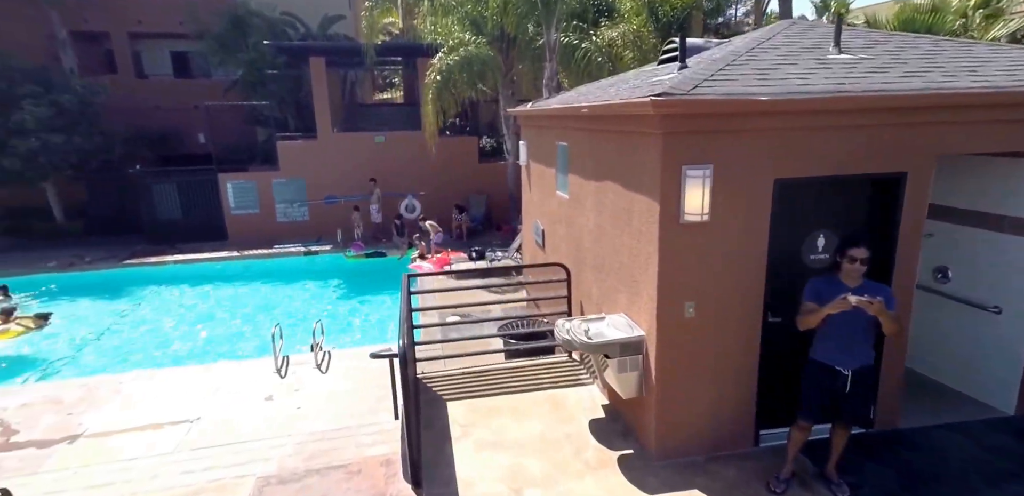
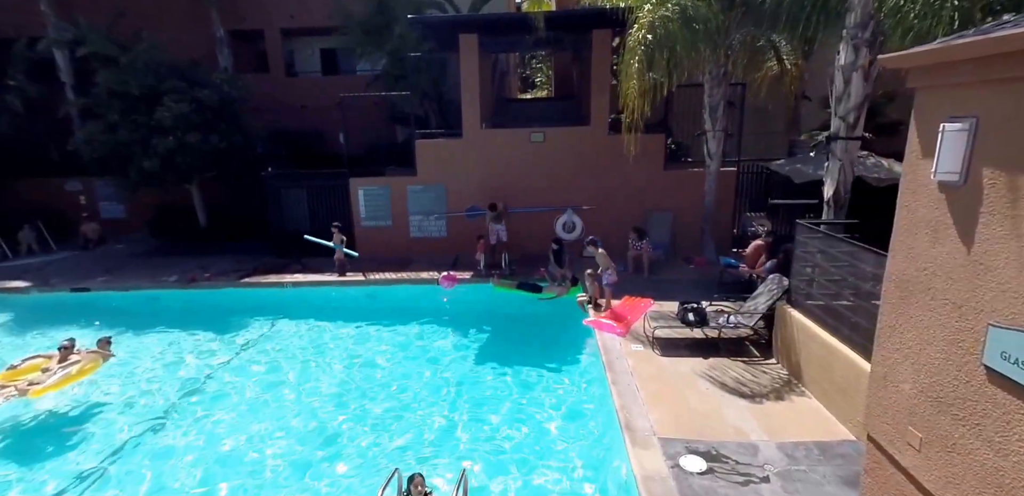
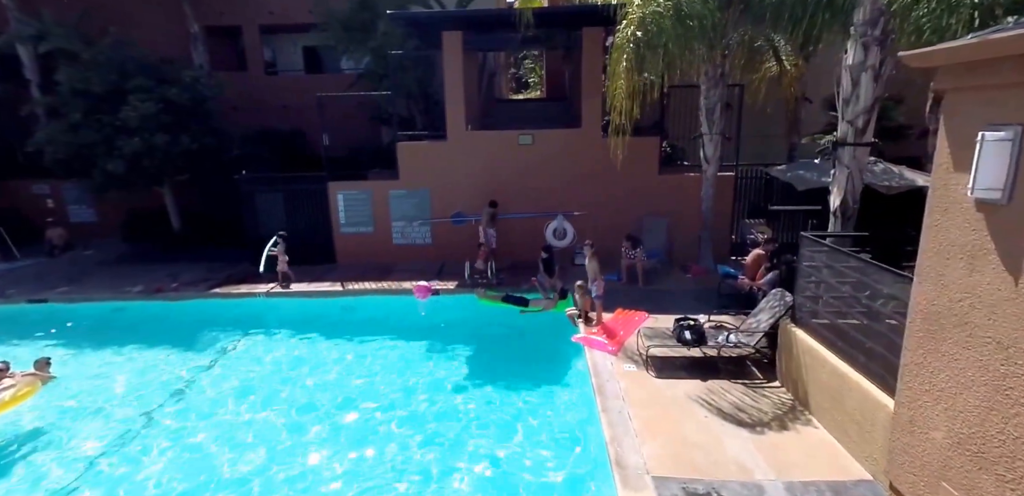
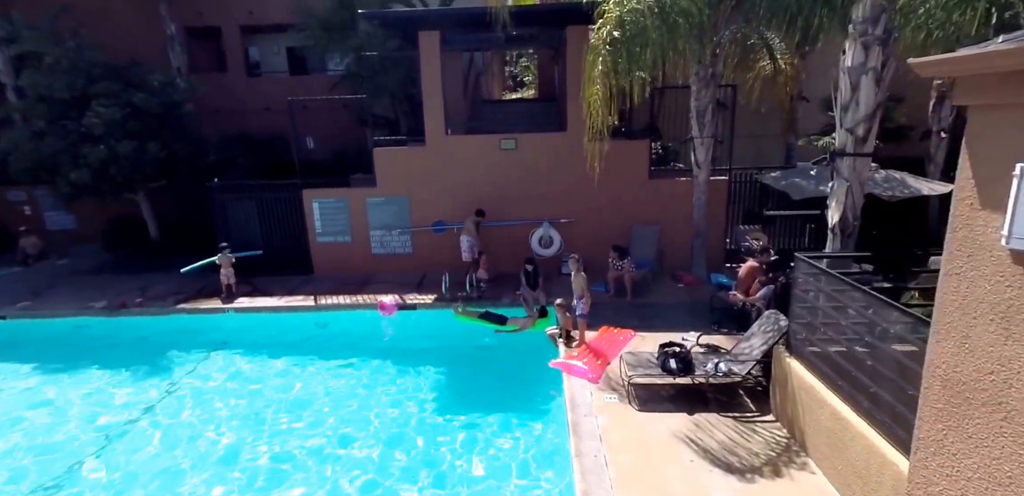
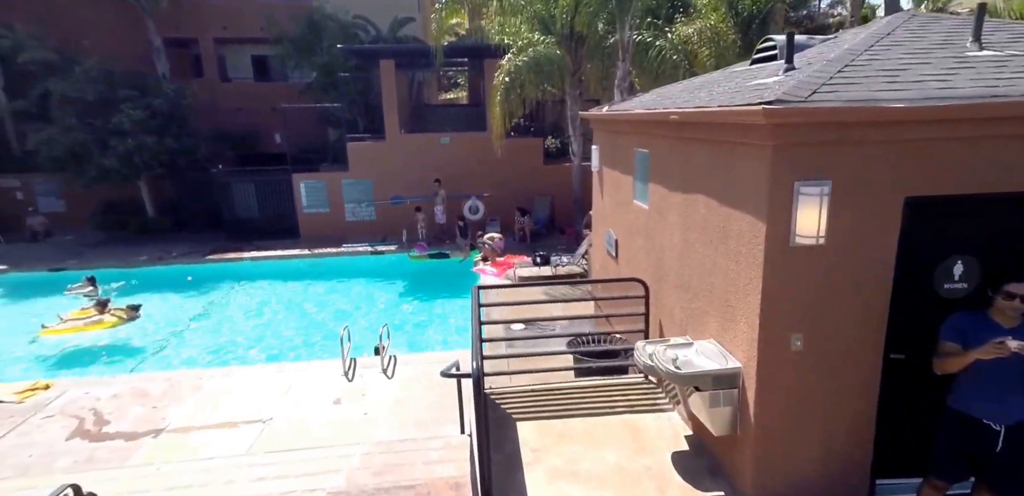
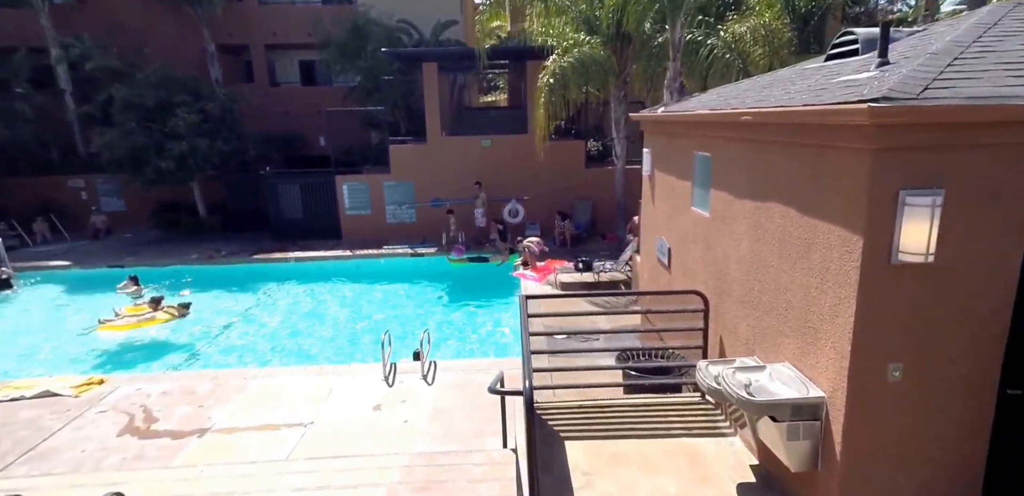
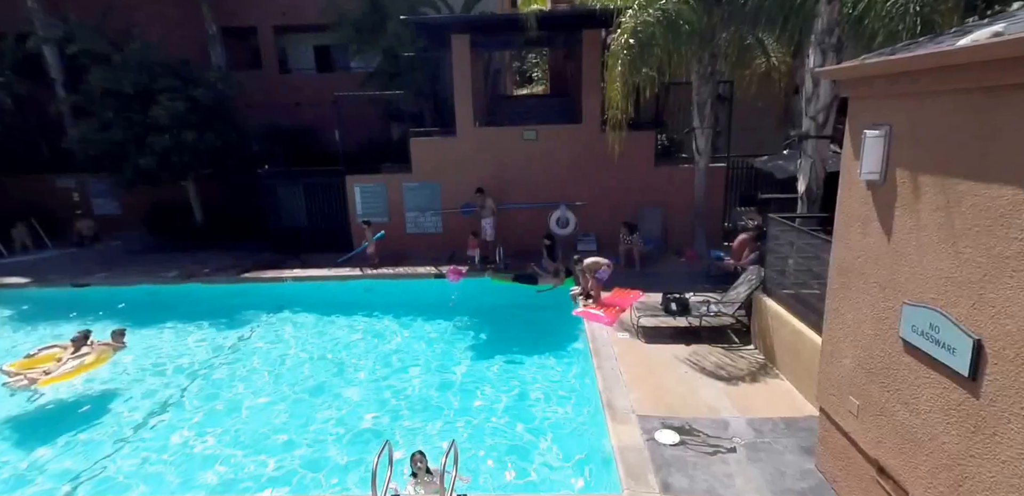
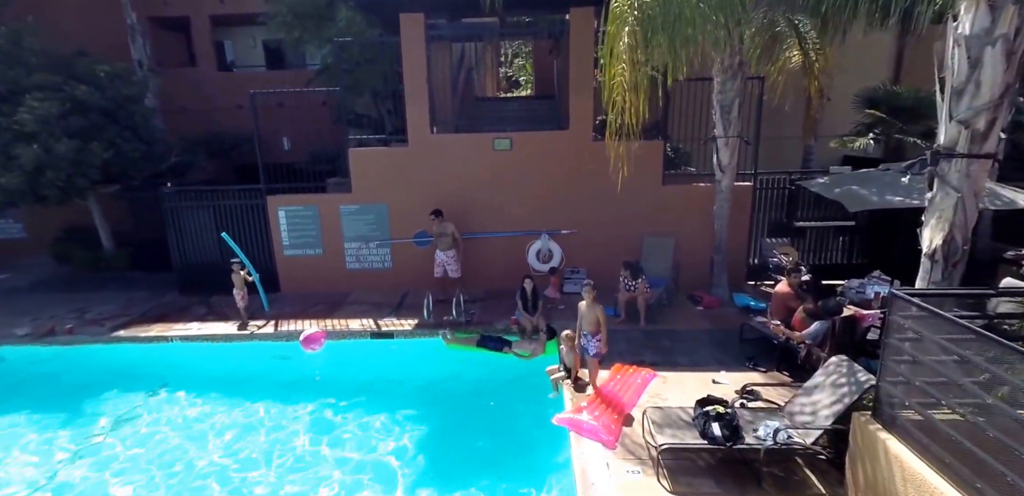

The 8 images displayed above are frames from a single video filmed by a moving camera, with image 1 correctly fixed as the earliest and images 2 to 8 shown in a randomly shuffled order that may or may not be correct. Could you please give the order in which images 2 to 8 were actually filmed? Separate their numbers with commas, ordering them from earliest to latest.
5, 6, 7, 2, 3, 4, 8
